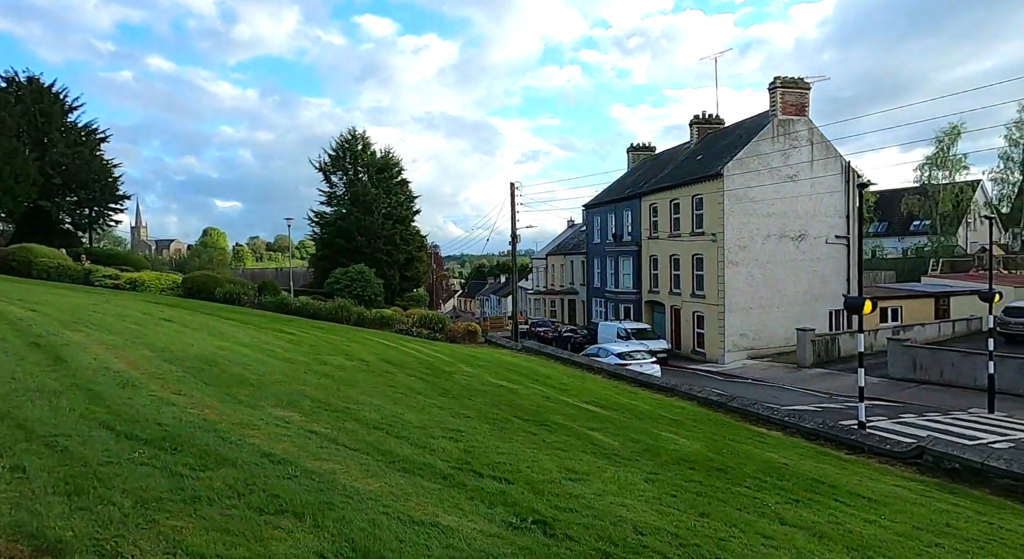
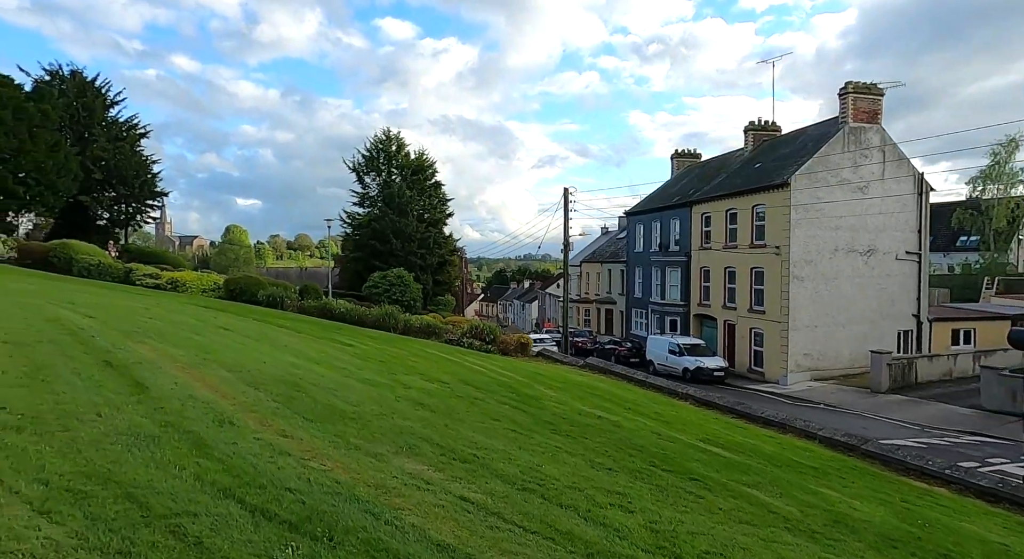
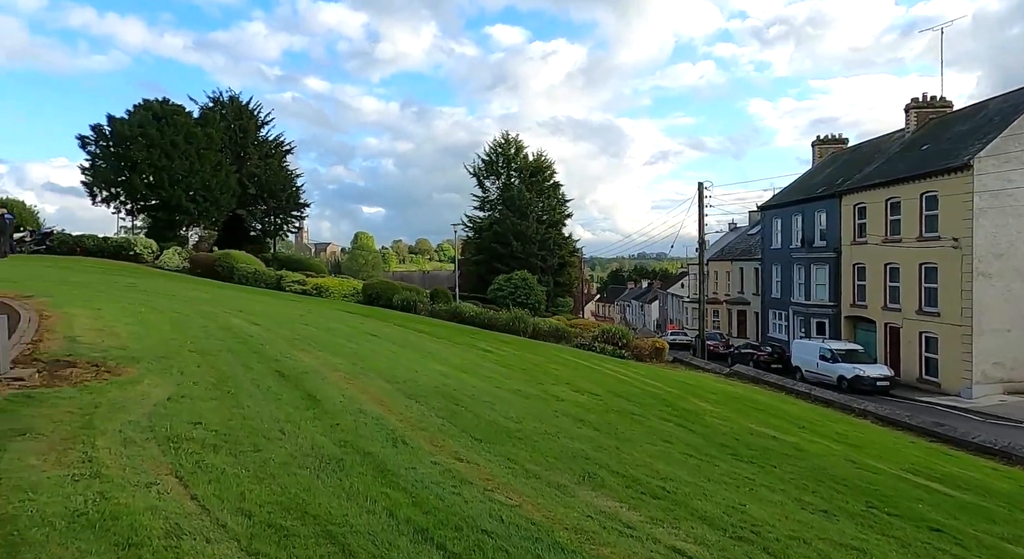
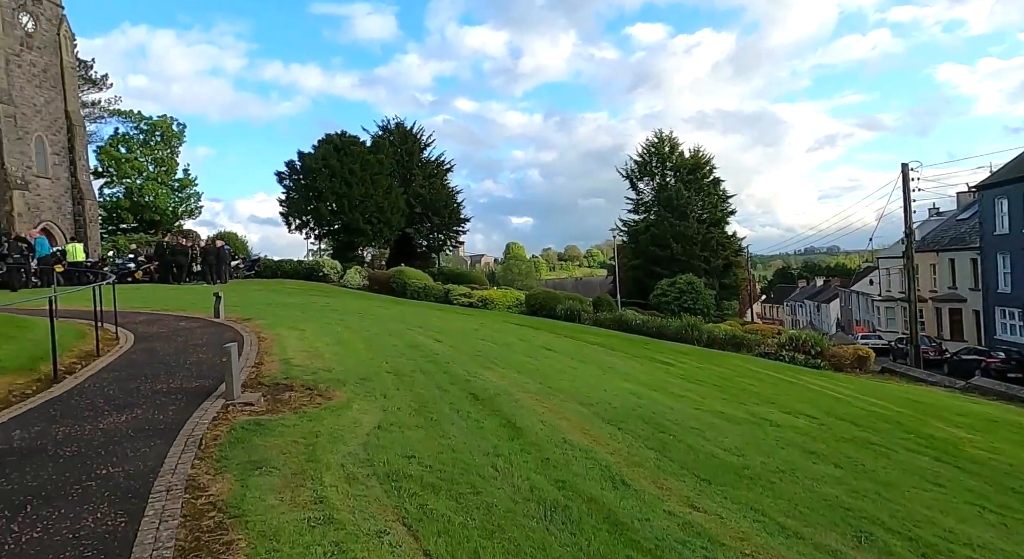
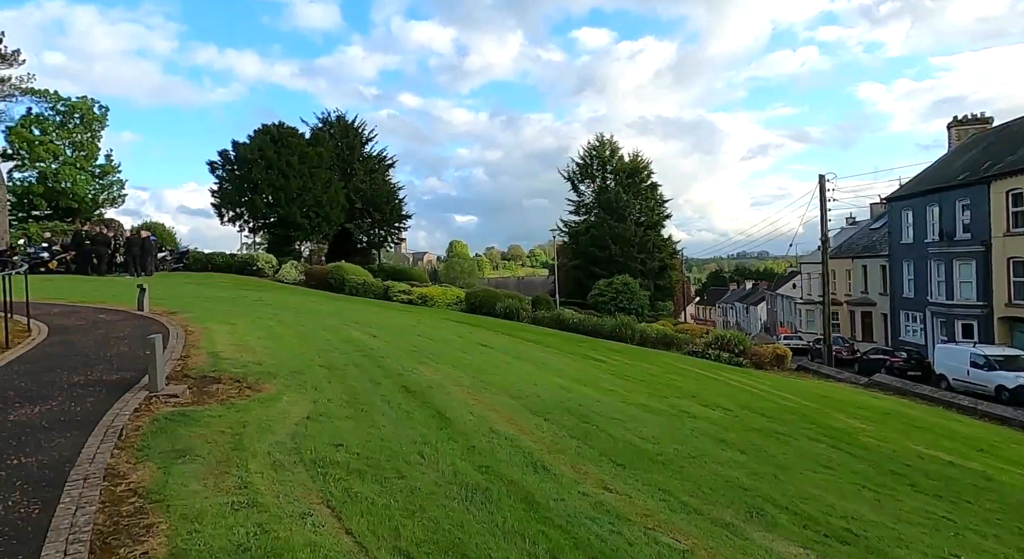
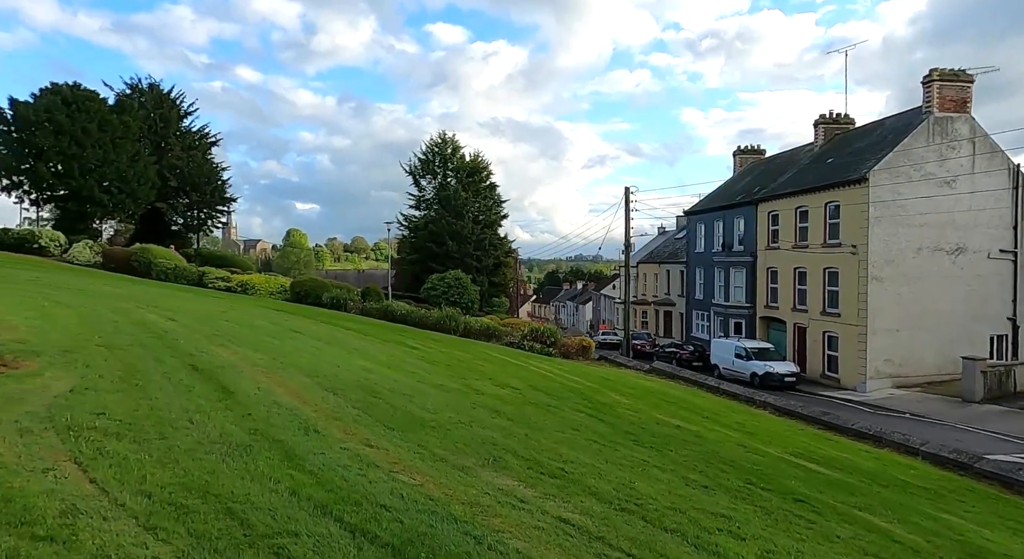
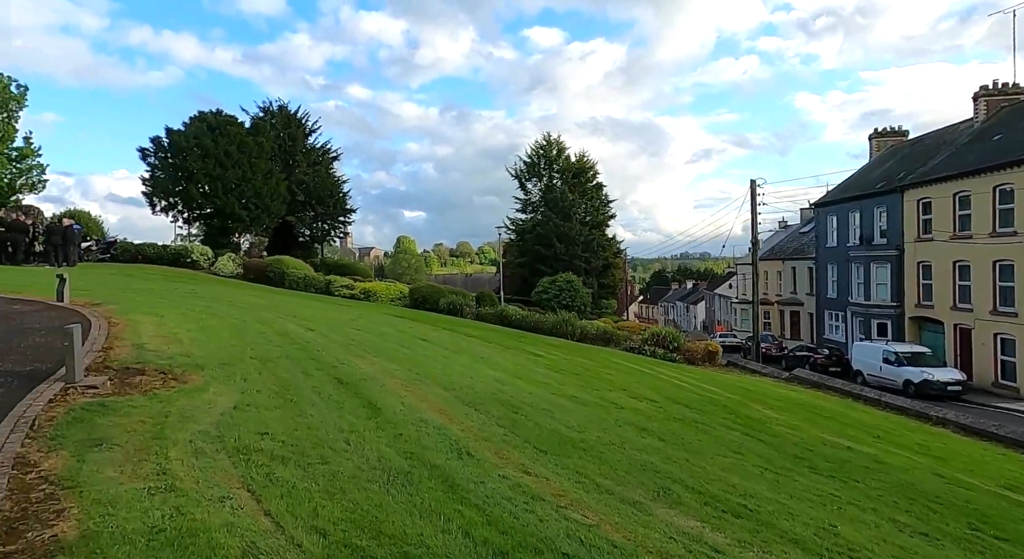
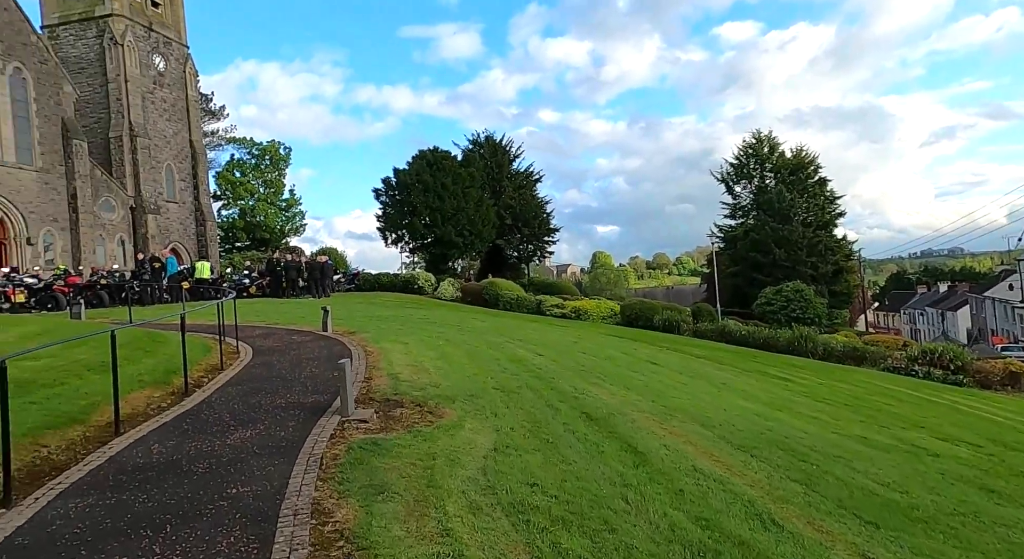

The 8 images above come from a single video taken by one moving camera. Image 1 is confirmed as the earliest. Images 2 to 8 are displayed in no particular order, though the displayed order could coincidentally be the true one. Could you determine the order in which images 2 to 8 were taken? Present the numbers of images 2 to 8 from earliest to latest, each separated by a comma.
2, 6, 3, 7, 5, 4, 8
